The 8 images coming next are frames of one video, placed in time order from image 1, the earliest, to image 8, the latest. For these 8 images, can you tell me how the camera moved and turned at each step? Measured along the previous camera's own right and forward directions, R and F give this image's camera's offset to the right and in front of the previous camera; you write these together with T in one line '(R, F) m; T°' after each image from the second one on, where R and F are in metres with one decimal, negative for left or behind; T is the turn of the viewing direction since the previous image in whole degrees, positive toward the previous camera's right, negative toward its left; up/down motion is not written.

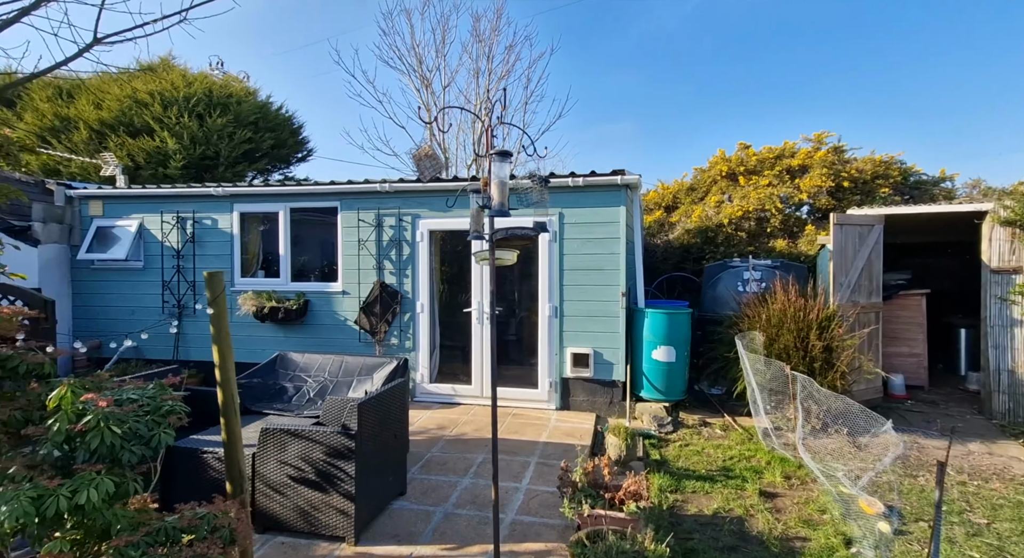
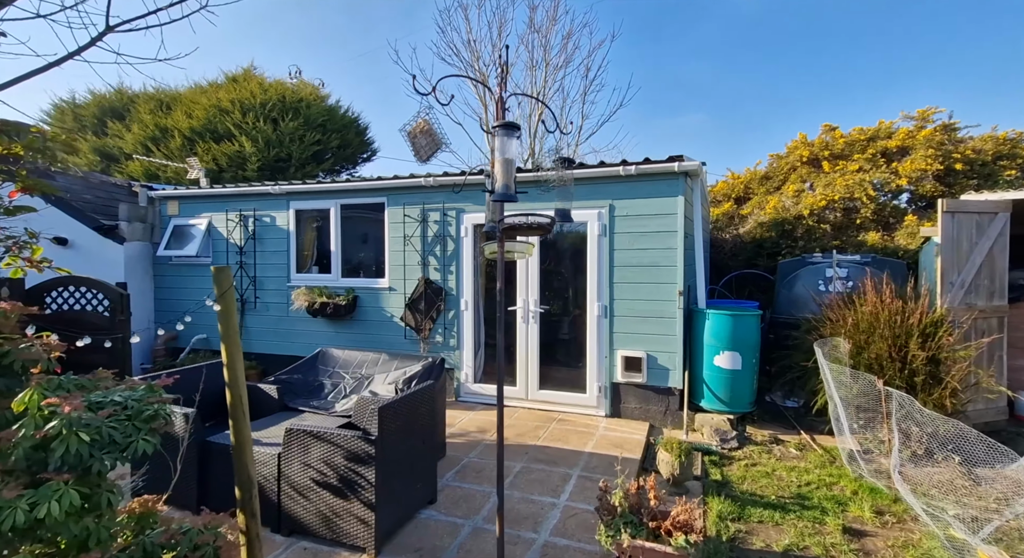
(+0.2, +0.3) m; -8°
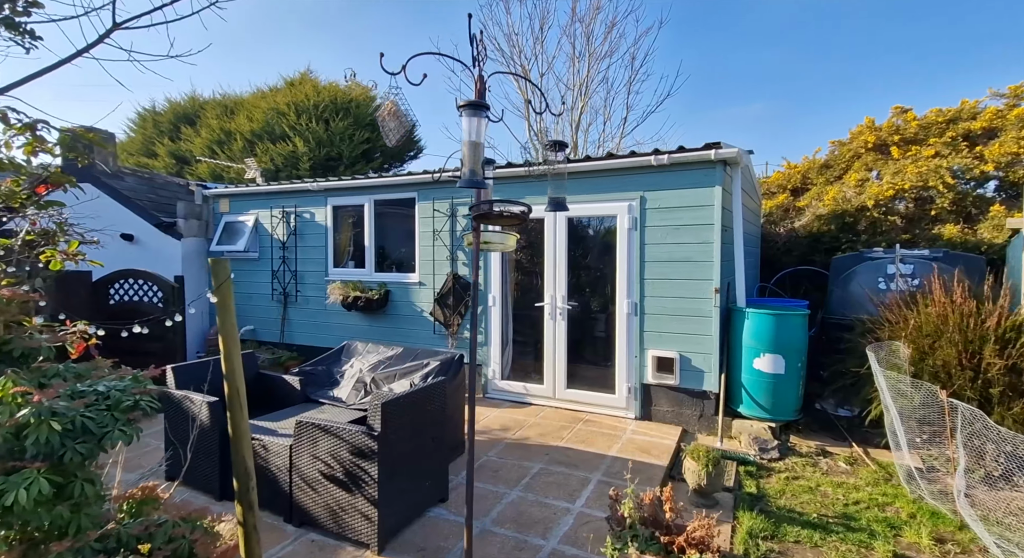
(+0.2, +0.1) m; -6°
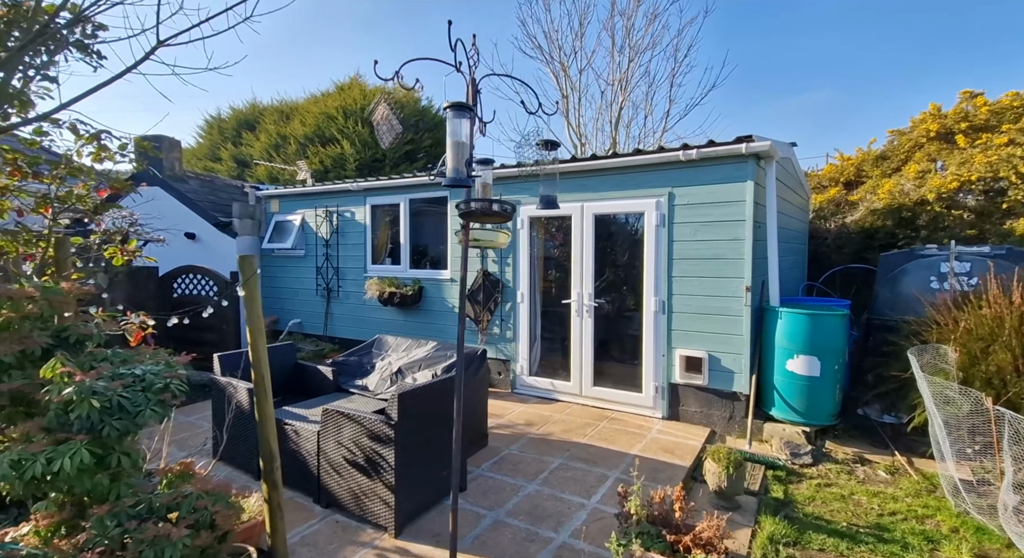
(+0.2, 0.0) m; -6°
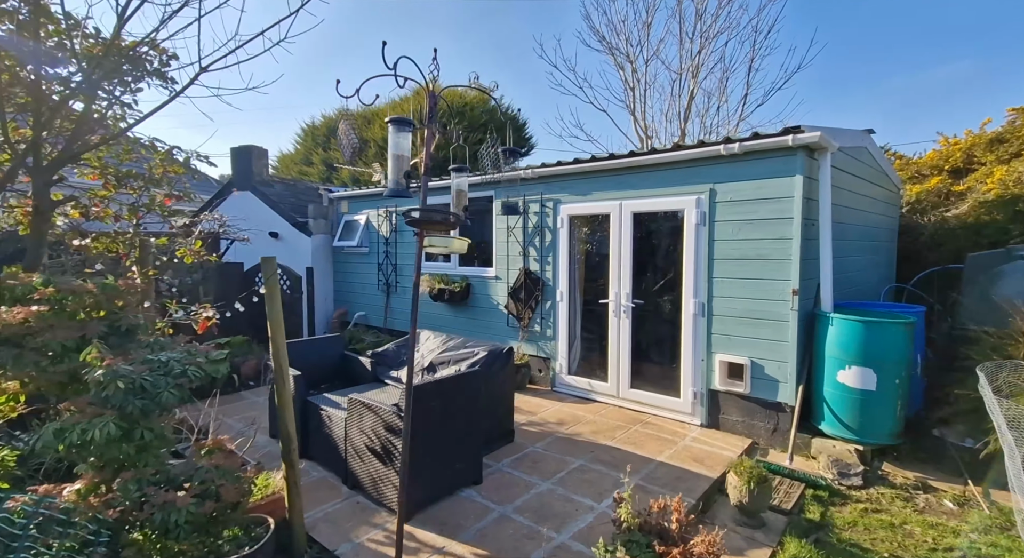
(+0.4, 0.0) m; -10°
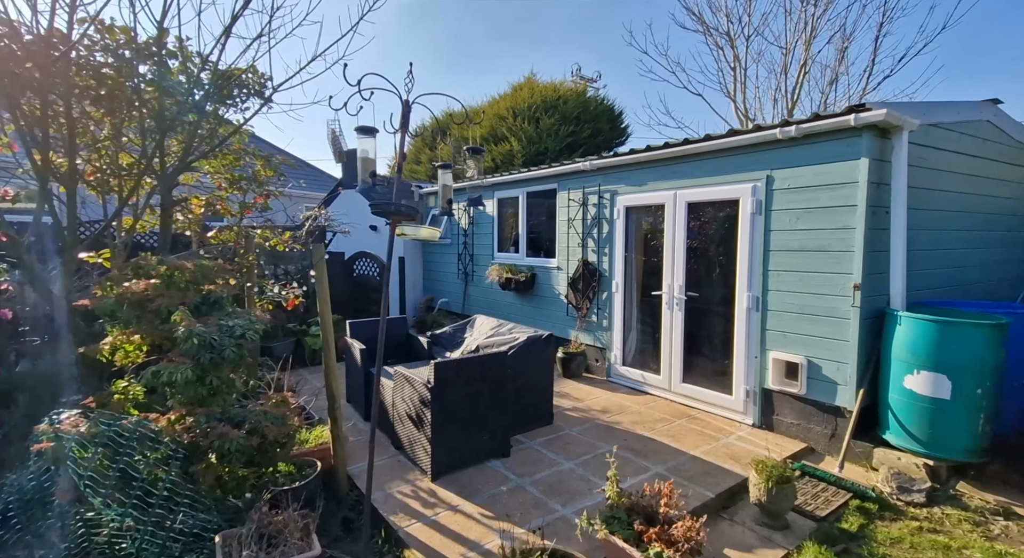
(+0.6, -0.1) m; -14°
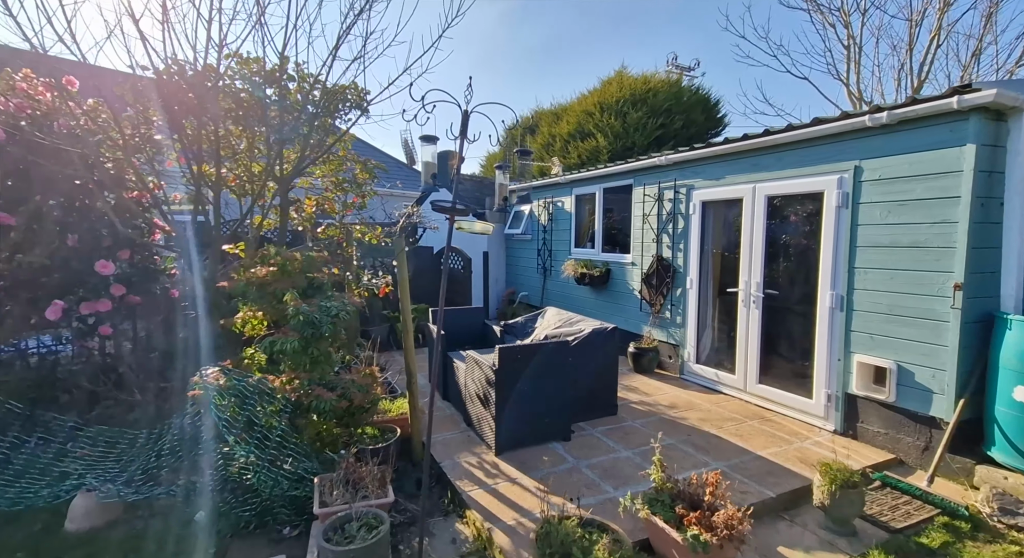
(+0.2, -0.1) m; -11°
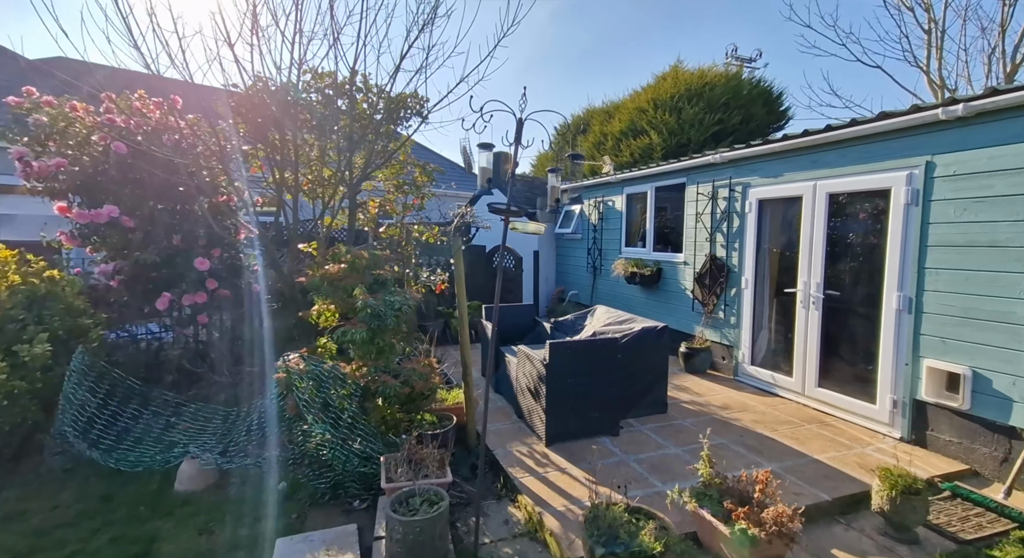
(0.0, -0.1) m; -6°
